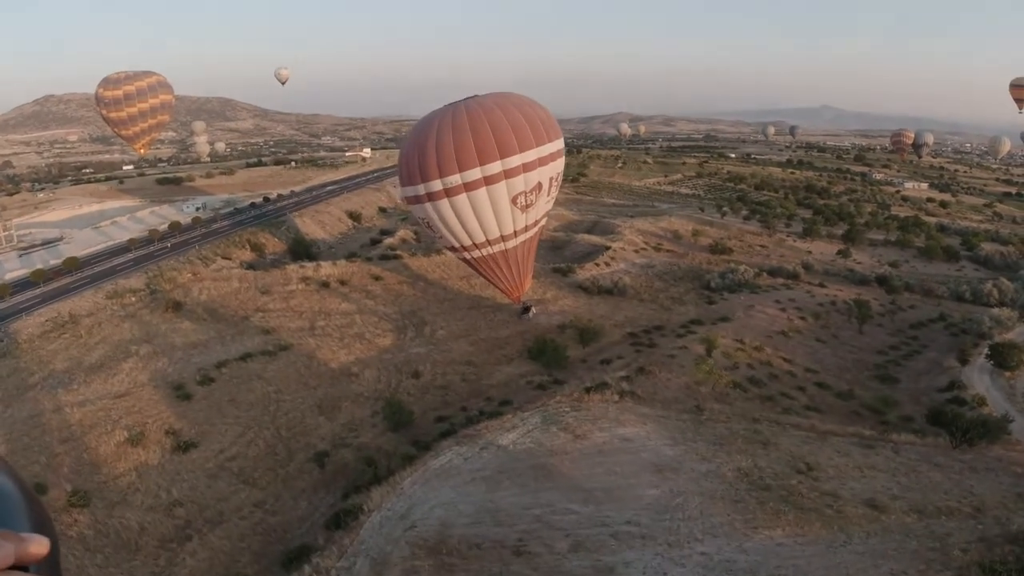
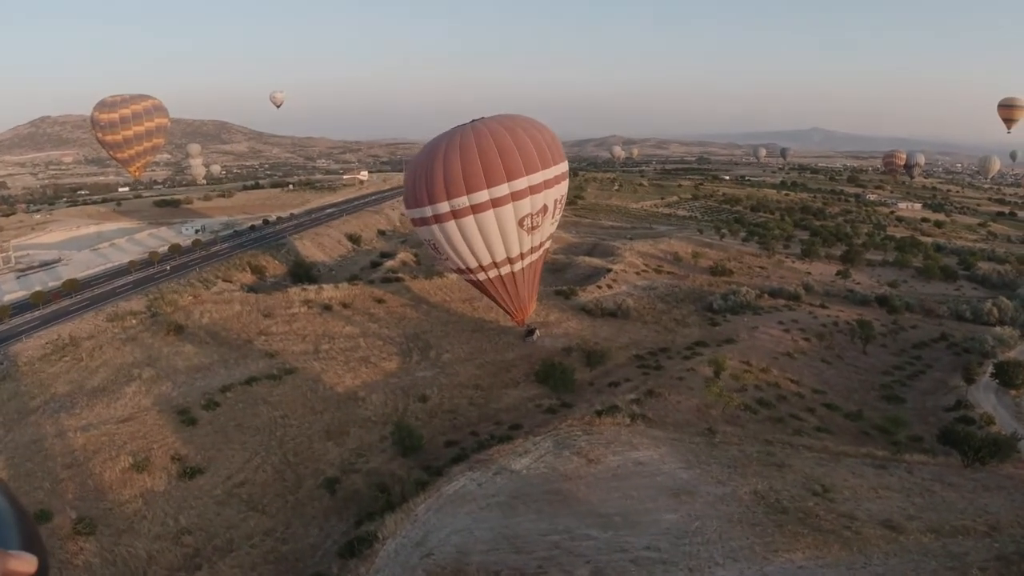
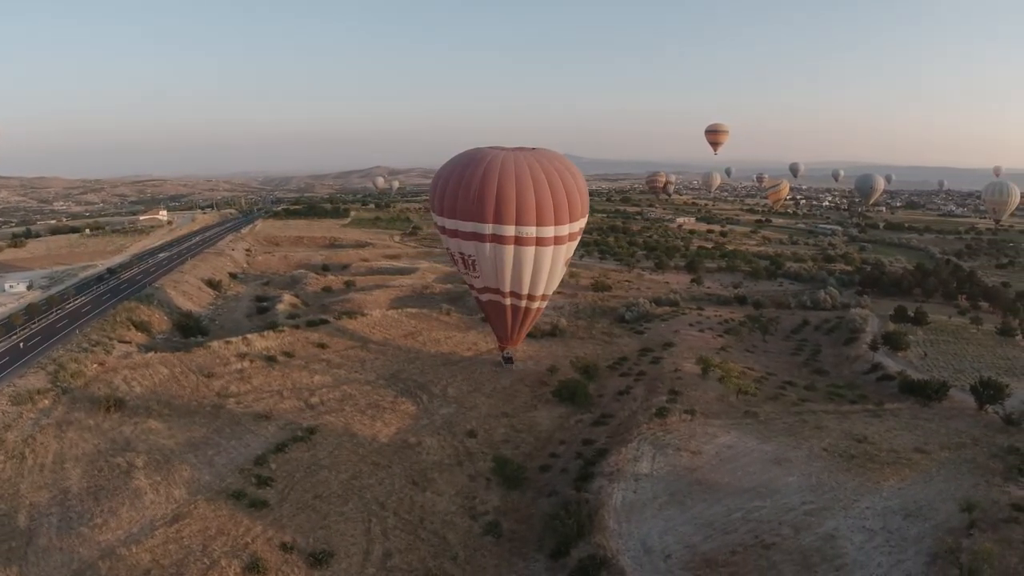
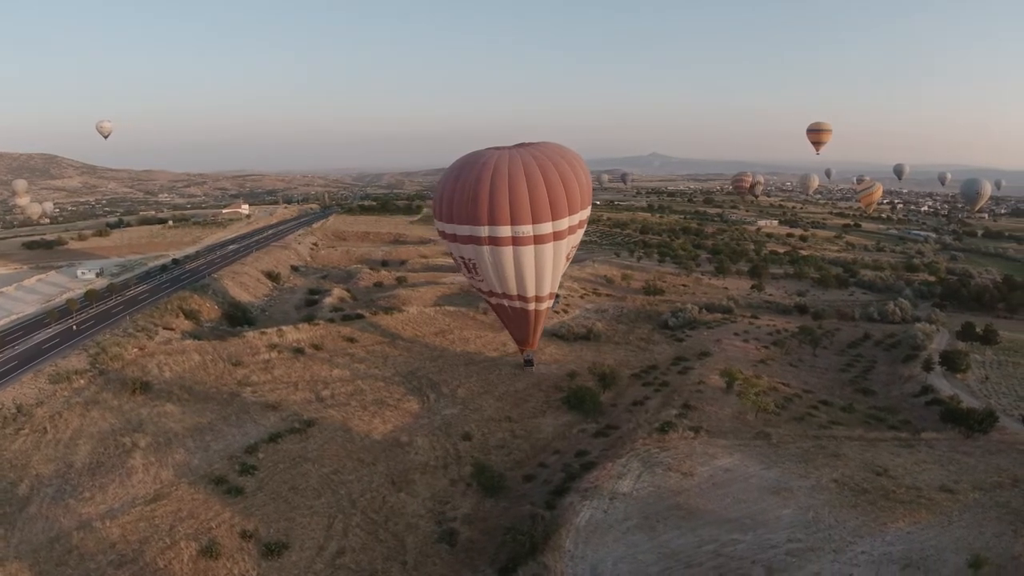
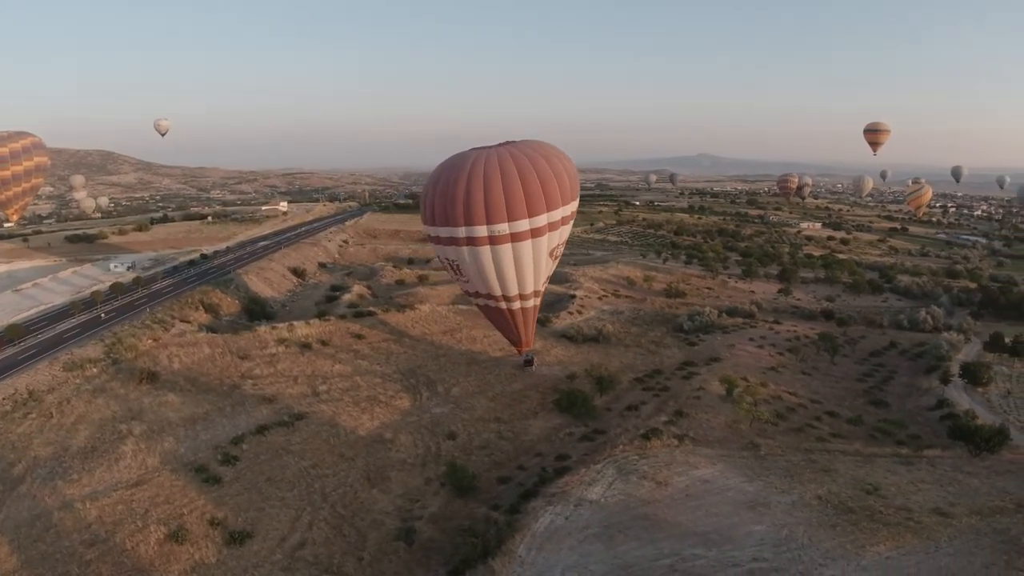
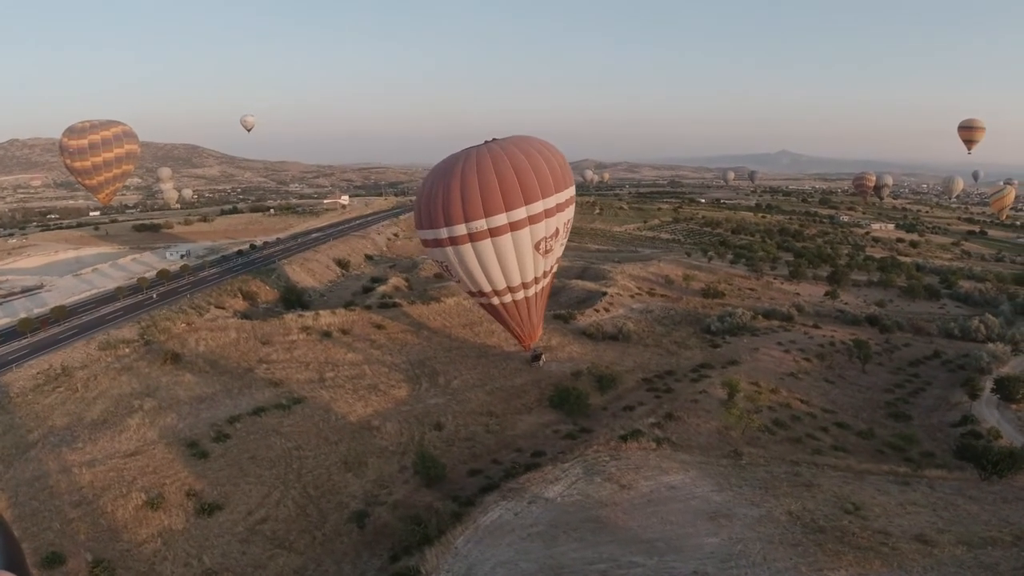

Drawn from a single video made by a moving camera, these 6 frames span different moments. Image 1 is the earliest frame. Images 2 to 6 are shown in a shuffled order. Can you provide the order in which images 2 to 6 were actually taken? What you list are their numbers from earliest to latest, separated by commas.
2, 6, 5, 4, 3
